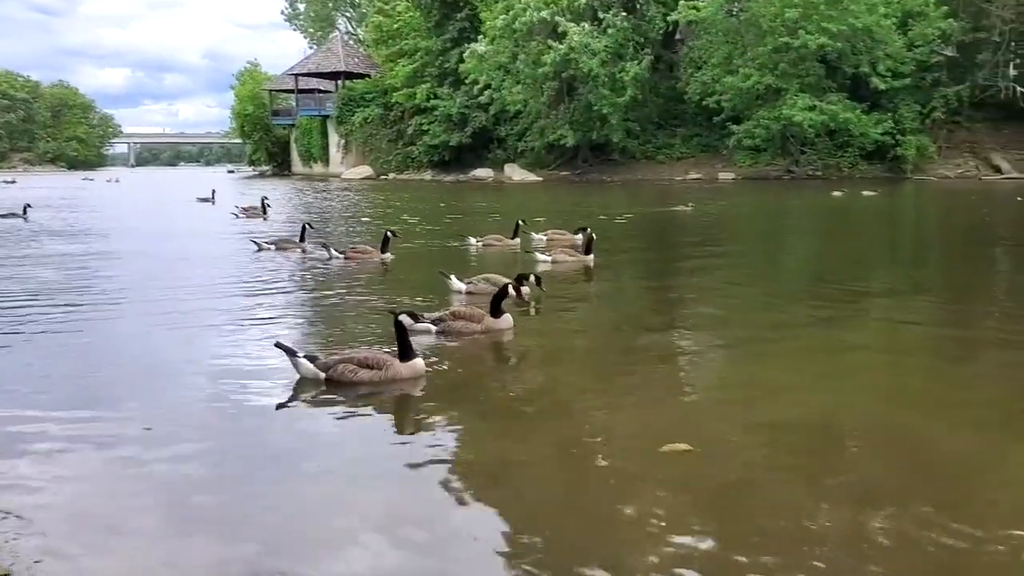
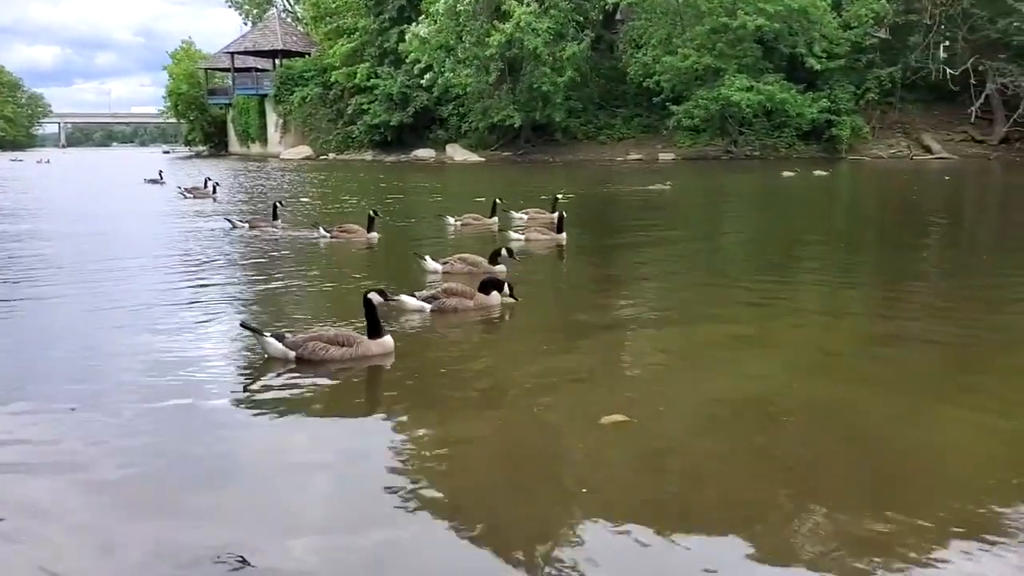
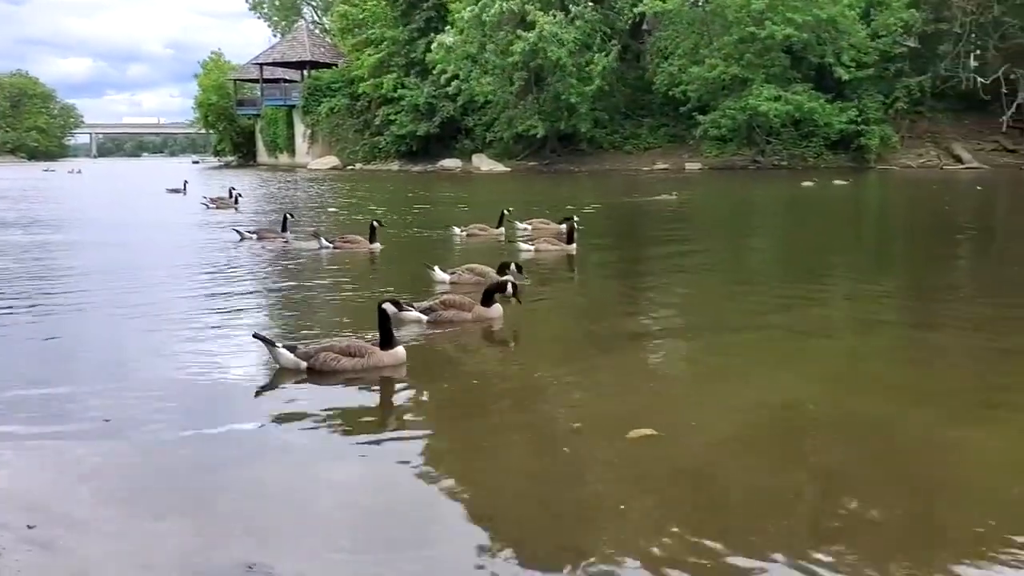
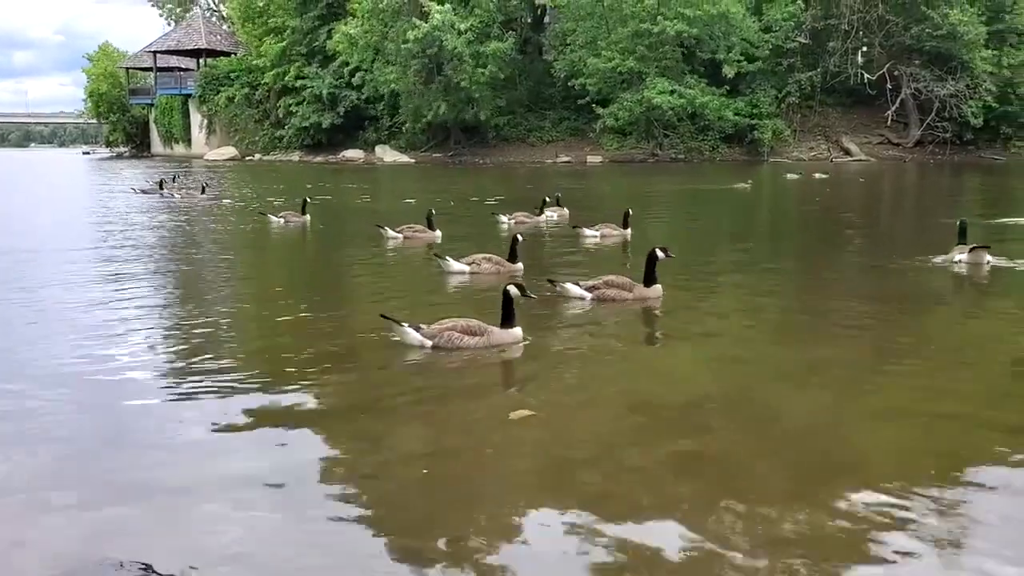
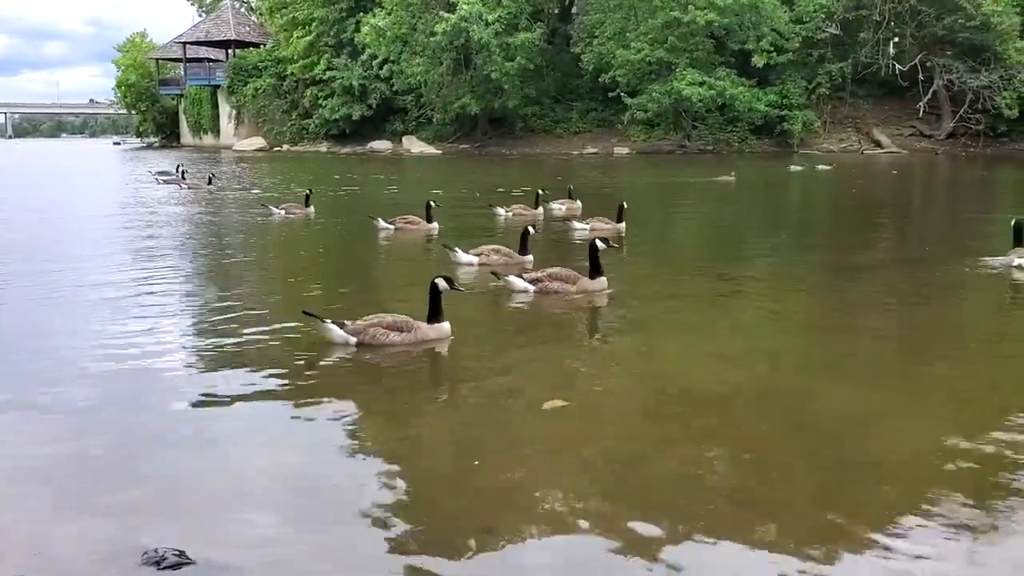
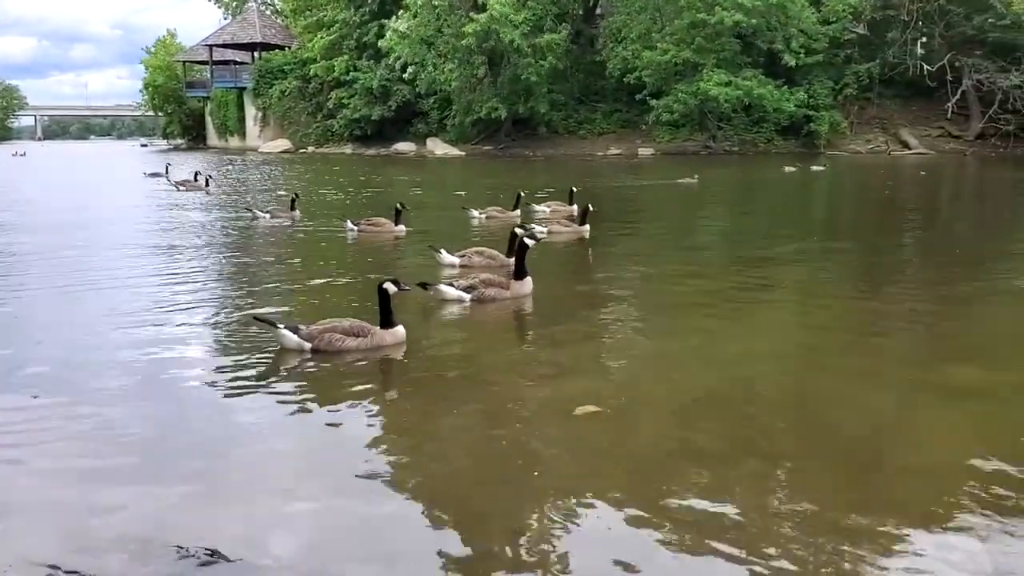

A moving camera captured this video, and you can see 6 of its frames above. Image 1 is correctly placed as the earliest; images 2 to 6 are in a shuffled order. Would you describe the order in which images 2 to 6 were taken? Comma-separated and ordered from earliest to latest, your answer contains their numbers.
3, 2, 6, 5, 4
